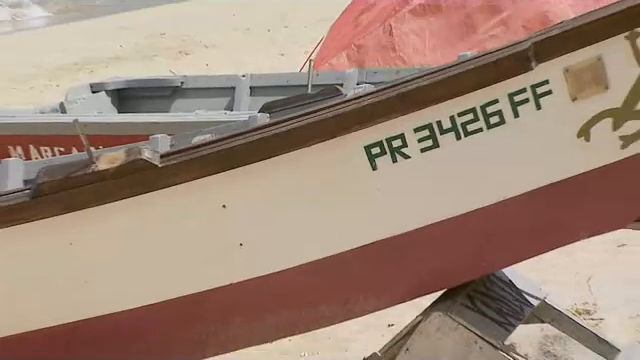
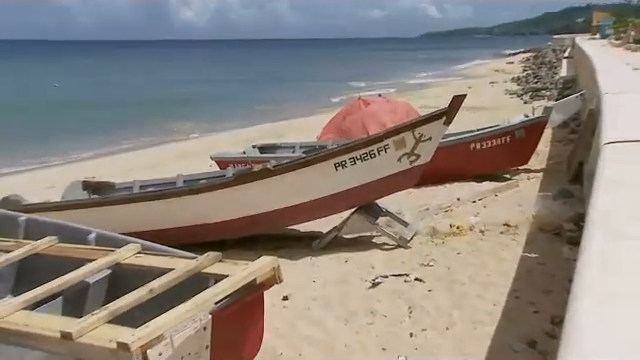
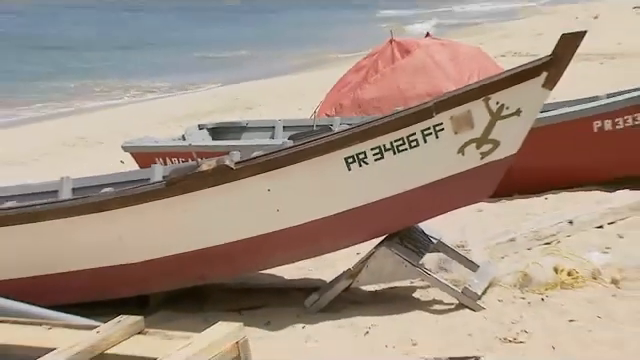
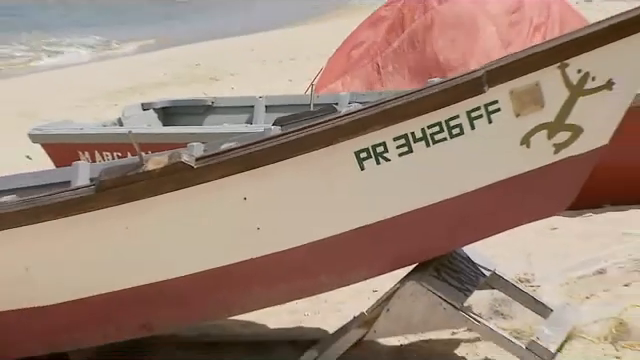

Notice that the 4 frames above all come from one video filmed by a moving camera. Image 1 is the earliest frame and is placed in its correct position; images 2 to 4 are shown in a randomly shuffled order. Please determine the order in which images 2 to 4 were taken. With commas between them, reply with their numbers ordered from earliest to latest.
4, 3, 2
